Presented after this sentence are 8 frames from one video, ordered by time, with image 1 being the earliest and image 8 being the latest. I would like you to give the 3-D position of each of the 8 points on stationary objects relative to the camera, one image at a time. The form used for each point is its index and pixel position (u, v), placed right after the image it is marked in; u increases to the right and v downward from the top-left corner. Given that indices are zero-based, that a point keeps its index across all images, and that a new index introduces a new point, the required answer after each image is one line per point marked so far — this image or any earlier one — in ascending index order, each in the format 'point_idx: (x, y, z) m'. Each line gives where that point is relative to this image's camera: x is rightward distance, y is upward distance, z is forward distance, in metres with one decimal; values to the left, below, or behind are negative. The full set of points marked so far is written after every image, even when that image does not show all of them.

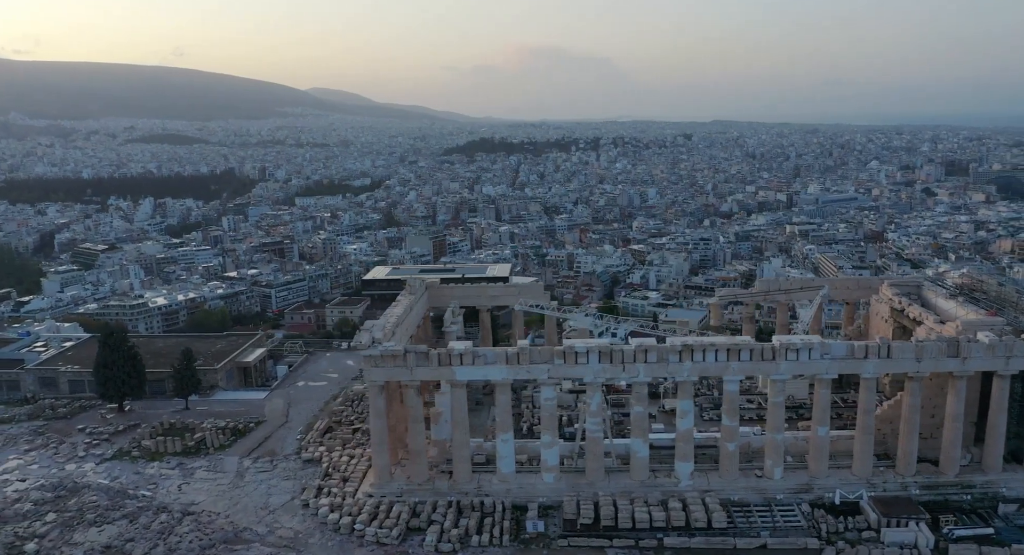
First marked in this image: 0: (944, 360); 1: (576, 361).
0: (+9.1, -1.8, +15.9) m
1: (+1.5, -1.8, +16.2) m
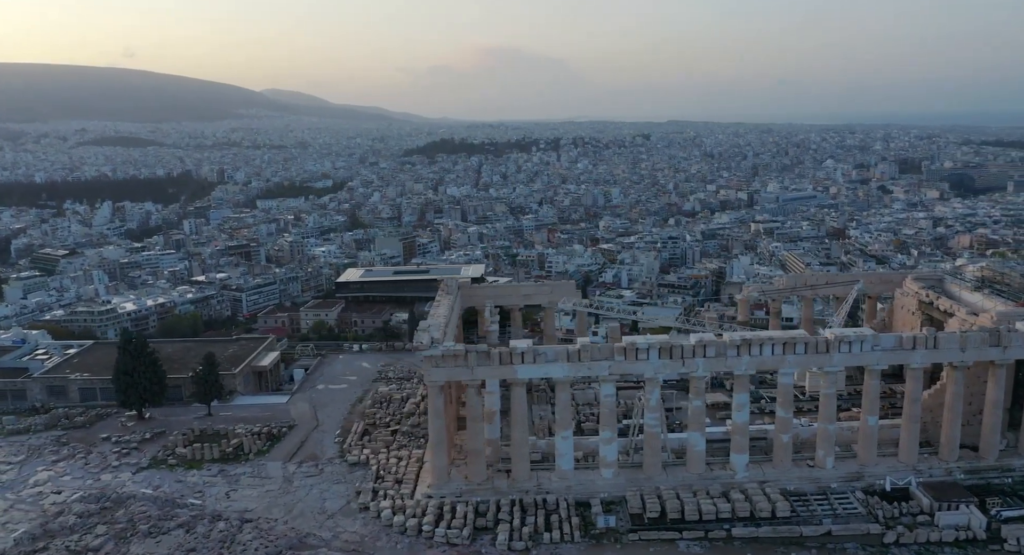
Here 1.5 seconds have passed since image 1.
0: (+10.4, -1.6, +16.4) m
1: (+2.8, -1.7, +16.3) m
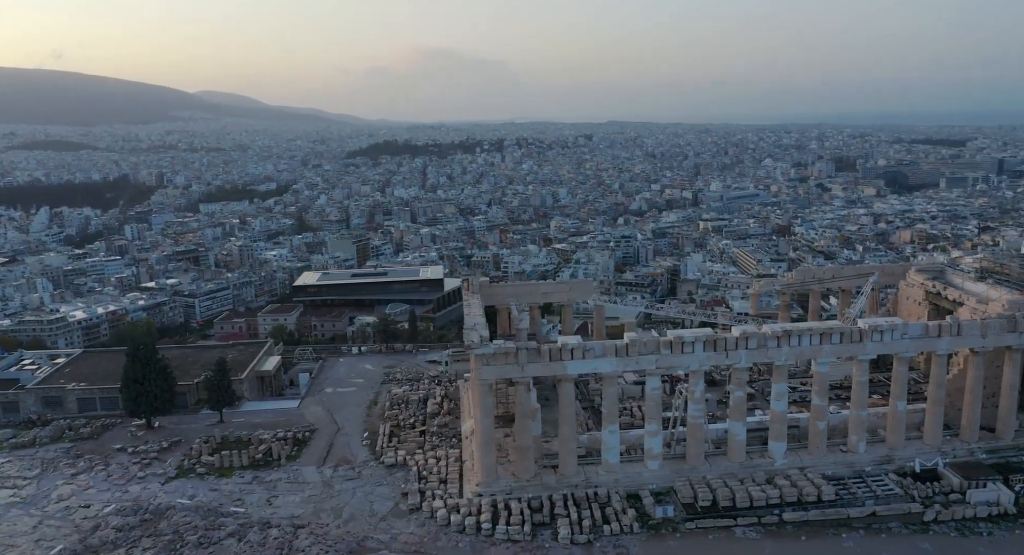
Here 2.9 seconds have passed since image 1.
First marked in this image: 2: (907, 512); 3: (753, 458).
0: (+11.4, -1.4, +17.4) m
1: (+3.8, -1.6, +16.7) m
2: (+8.5, -5.0, +16.0) m
3: (+5.6, -4.2, +17.4) m
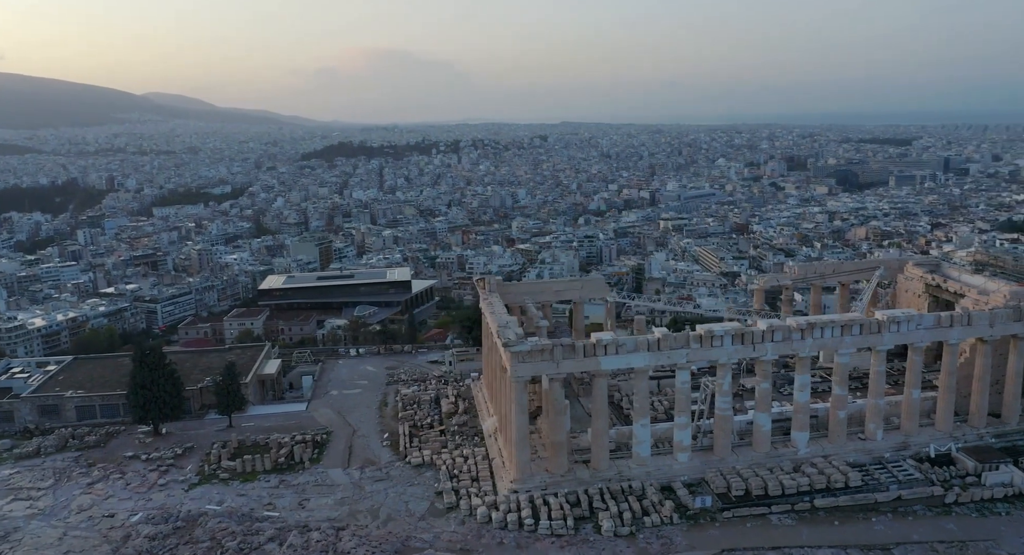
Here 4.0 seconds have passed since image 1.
0: (+12.1, -1.2, +18.2) m
1: (+4.6, -1.5, +17.1) m
2: (+9.3, -4.8, +16.6) m
3: (+6.3, -4.1, +17.9) m
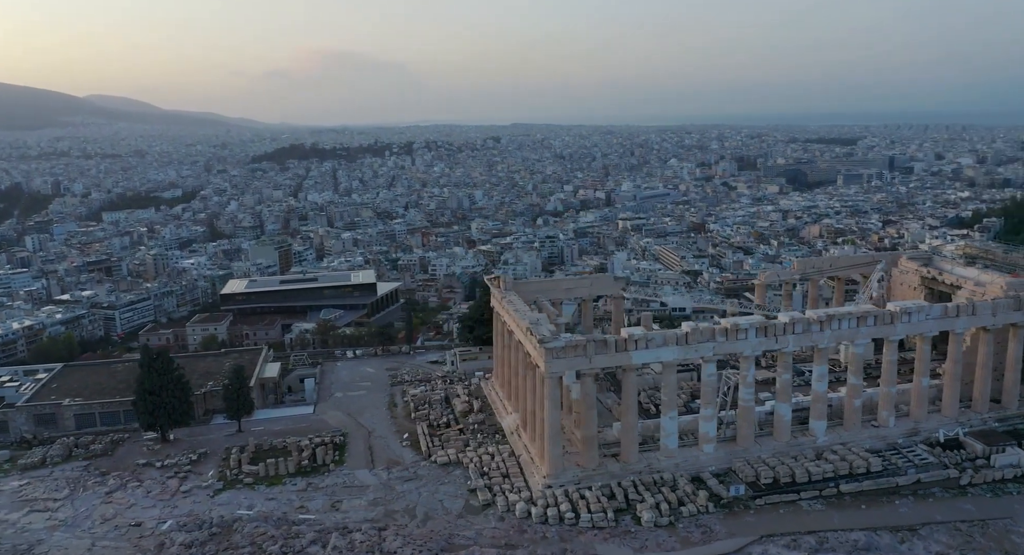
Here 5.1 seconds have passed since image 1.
0: (+12.8, -0.9, +19.1) m
1: (+5.3, -1.4, +17.5) m
2: (+10.1, -4.6, +17.4) m
3: (+7.0, -3.9, +18.4) m
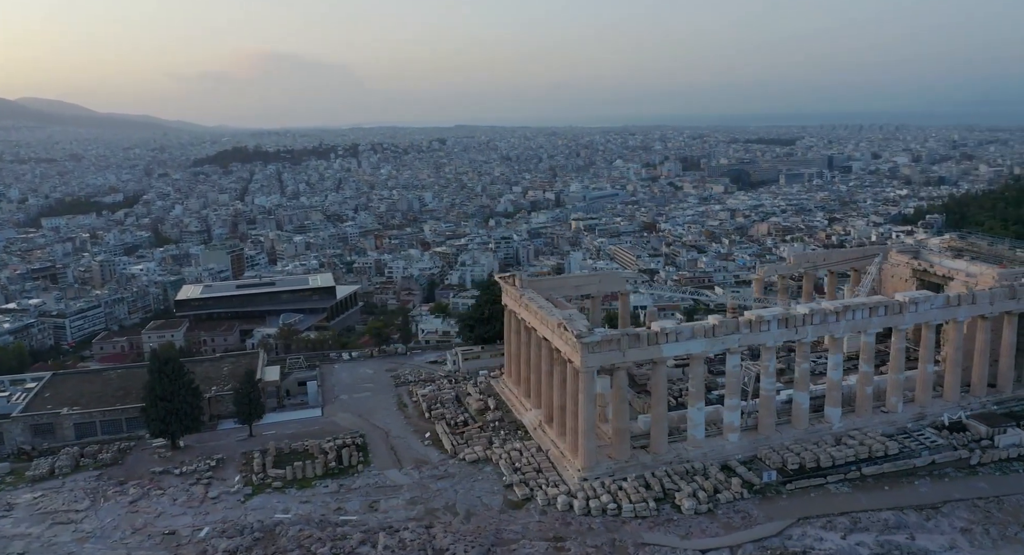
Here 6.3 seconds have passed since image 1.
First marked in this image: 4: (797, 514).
0: (+13.4, -0.7, +20.2) m
1: (+6.0, -1.2, +18.1) m
2: (+10.9, -4.4, +18.3) m
3: (+7.7, -3.8, +19.1) m
4: (+6.1, -5.1, +16.0) m
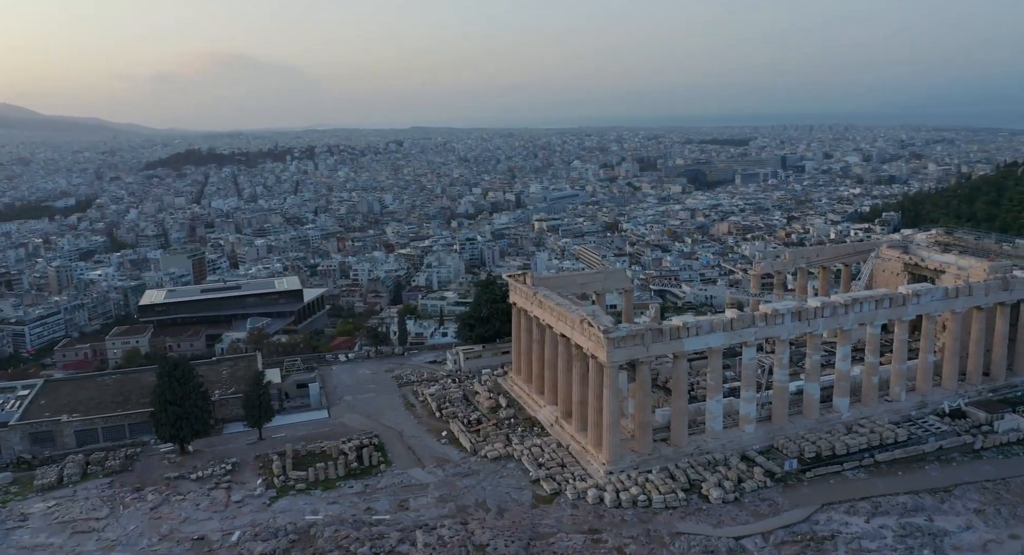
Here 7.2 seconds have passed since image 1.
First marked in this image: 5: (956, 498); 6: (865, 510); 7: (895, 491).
0: (+13.8, -0.4, +21.1) m
1: (+6.6, -1.1, +18.6) m
2: (+11.4, -4.2, +19.0) m
3: (+8.3, -3.6, +19.7) m
4: (+6.8, -4.9, +16.6) m
5: (+9.9, -4.9, +16.7) m
6: (+7.6, -5.0, +16.2) m
7: (+8.7, -4.8, +17.0) m
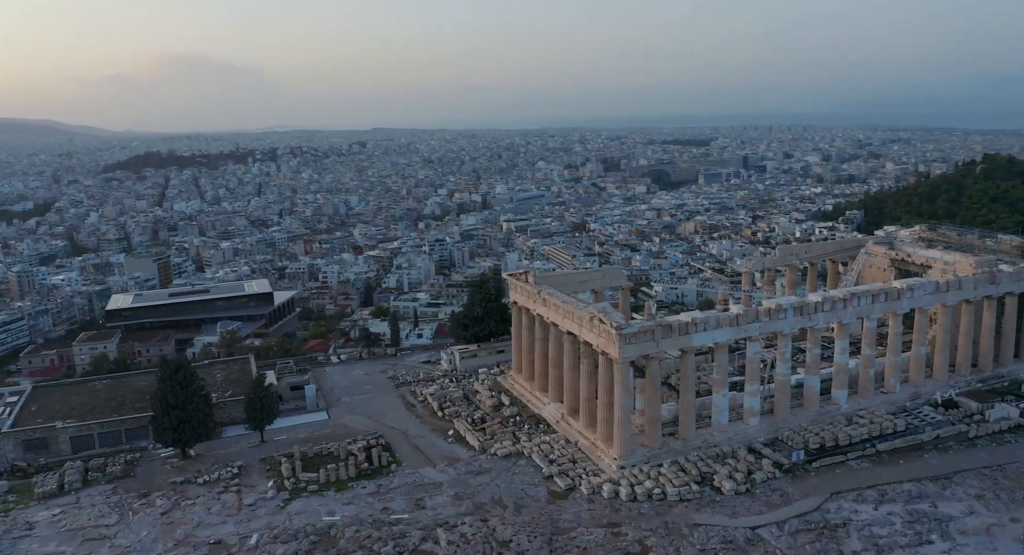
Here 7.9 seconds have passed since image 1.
0: (+13.9, -0.3, +21.9) m
1: (+6.8, -1.0, +19.1) m
2: (+11.7, -4.1, +19.7) m
3: (+8.5, -3.5, +20.2) m
4: (+7.2, -4.8, +17.0) m
5: (+10.3, -4.8, +17.3) m
6: (+8.0, -4.9, +16.7) m
7: (+9.0, -4.7, +17.5) m
